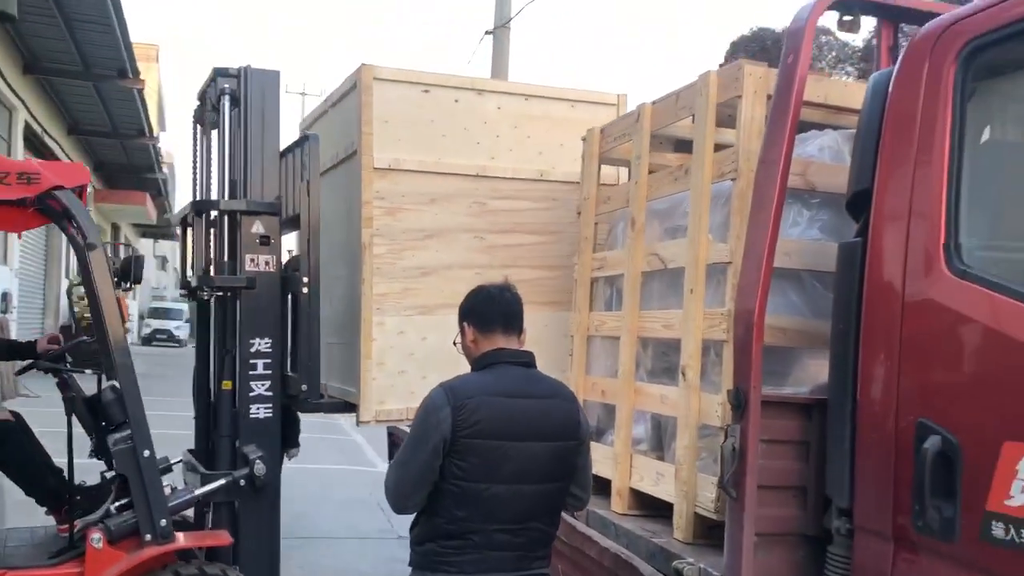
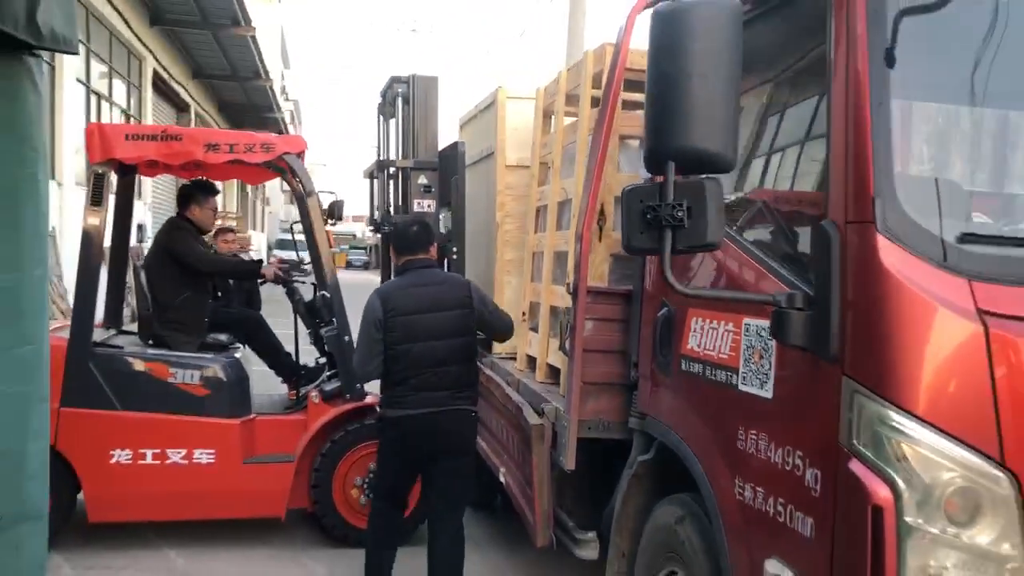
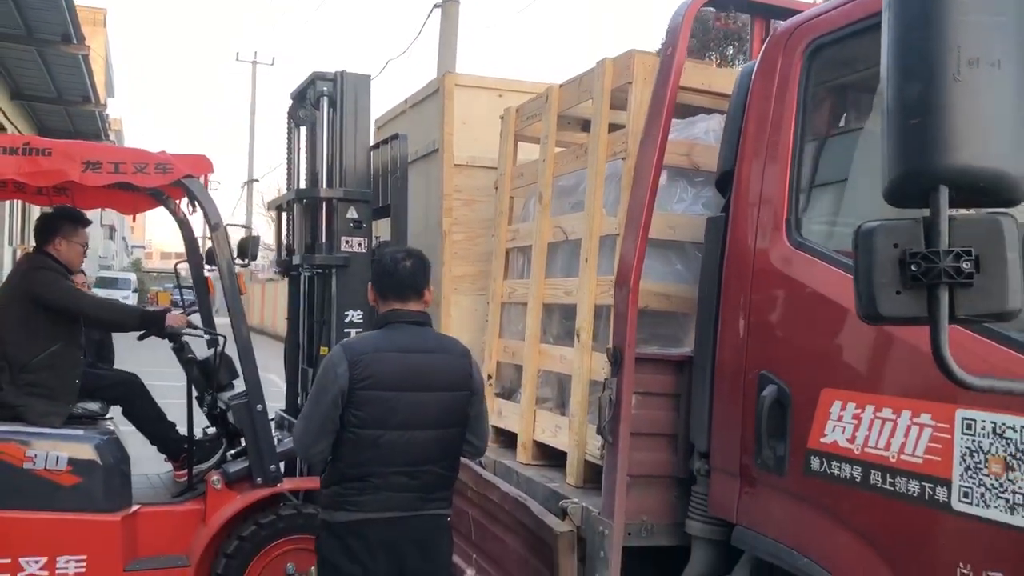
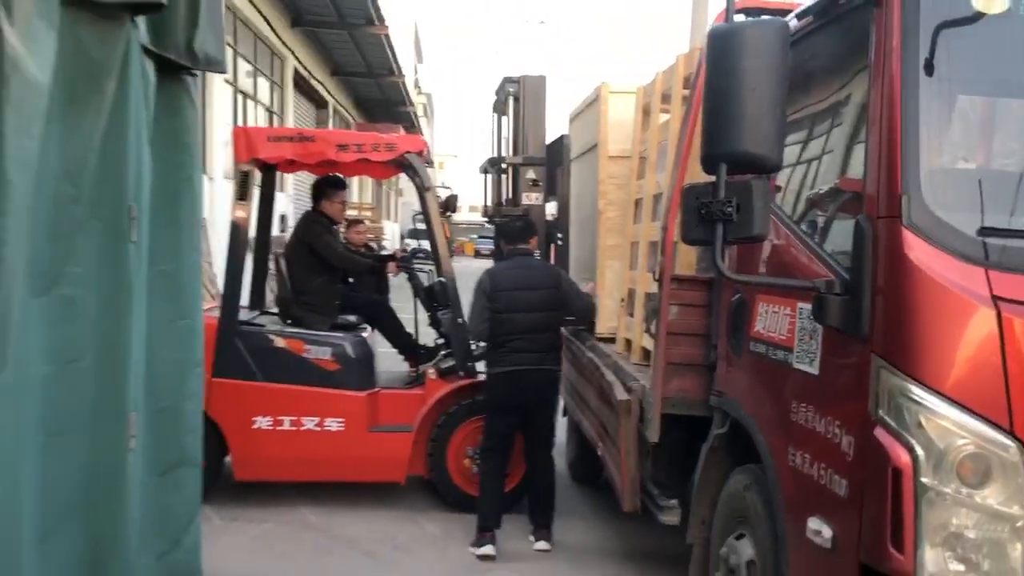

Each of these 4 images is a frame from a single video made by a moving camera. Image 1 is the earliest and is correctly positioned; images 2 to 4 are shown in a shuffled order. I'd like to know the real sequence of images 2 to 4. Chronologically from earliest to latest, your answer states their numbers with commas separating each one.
3, 2, 4
